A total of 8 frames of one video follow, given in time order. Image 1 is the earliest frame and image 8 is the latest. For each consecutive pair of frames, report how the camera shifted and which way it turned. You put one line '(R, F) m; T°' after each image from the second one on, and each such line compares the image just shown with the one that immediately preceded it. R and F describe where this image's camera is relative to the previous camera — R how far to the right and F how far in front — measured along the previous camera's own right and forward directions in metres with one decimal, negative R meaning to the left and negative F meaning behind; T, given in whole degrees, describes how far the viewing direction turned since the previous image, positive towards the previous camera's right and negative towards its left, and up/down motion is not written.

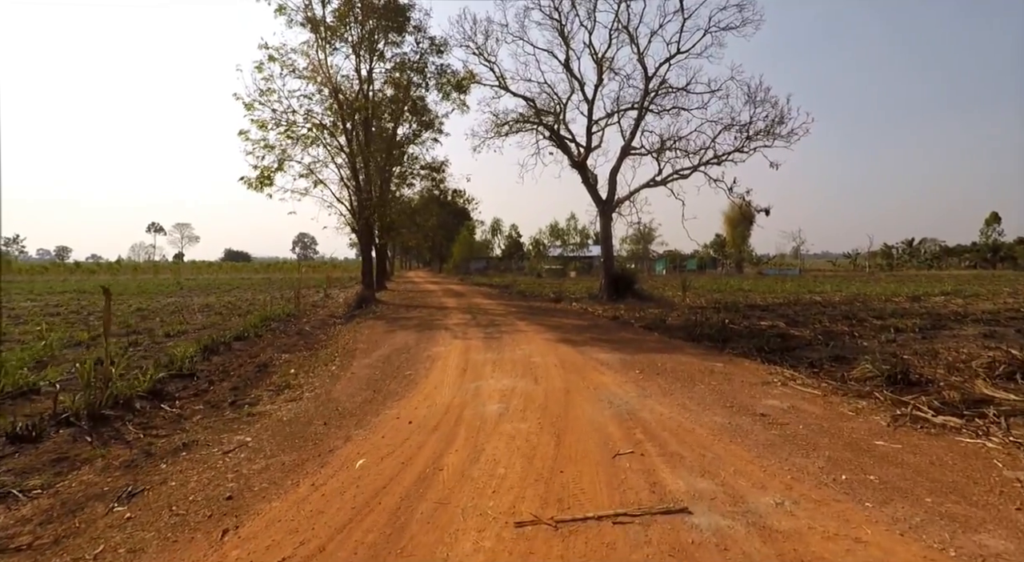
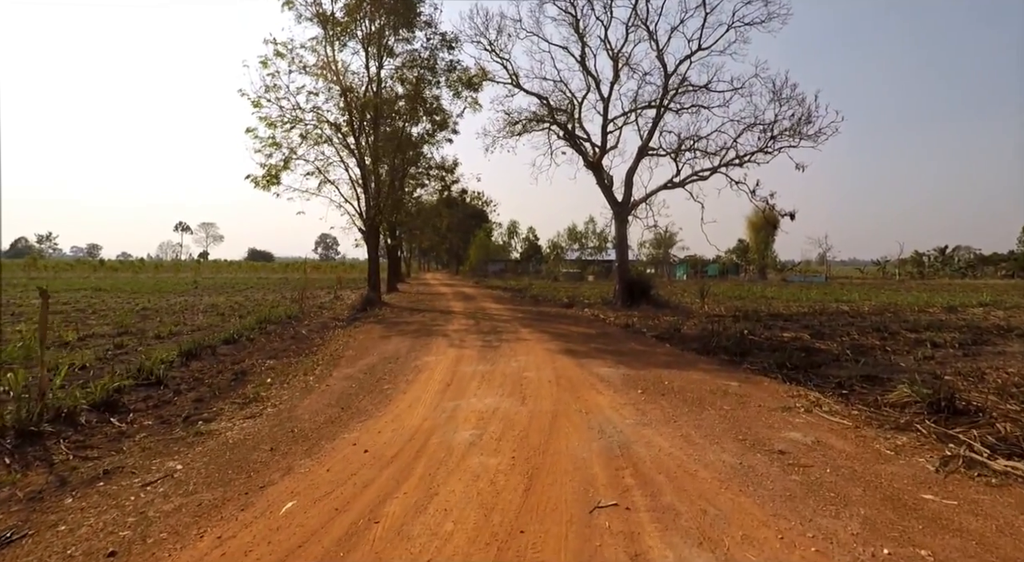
(+0.4, +0.9) m; -2°
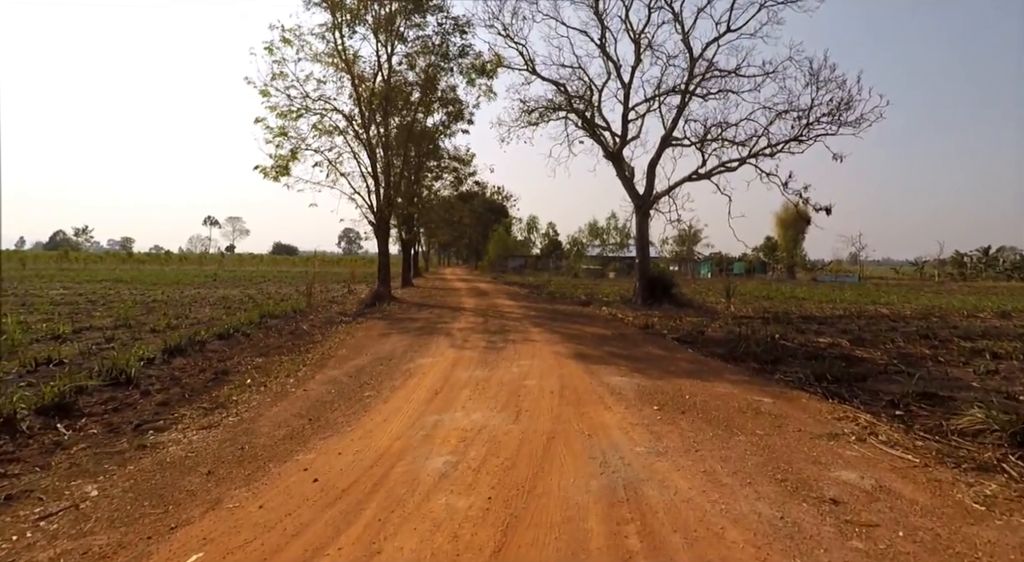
(+0.3, +1.0) m; -2°
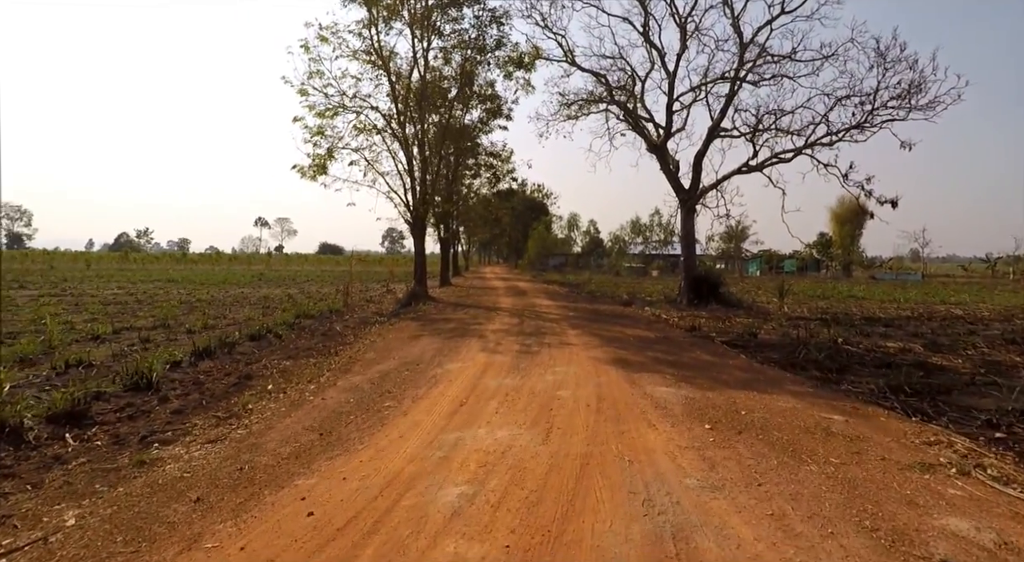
(+0.1, +0.7) m; -4°
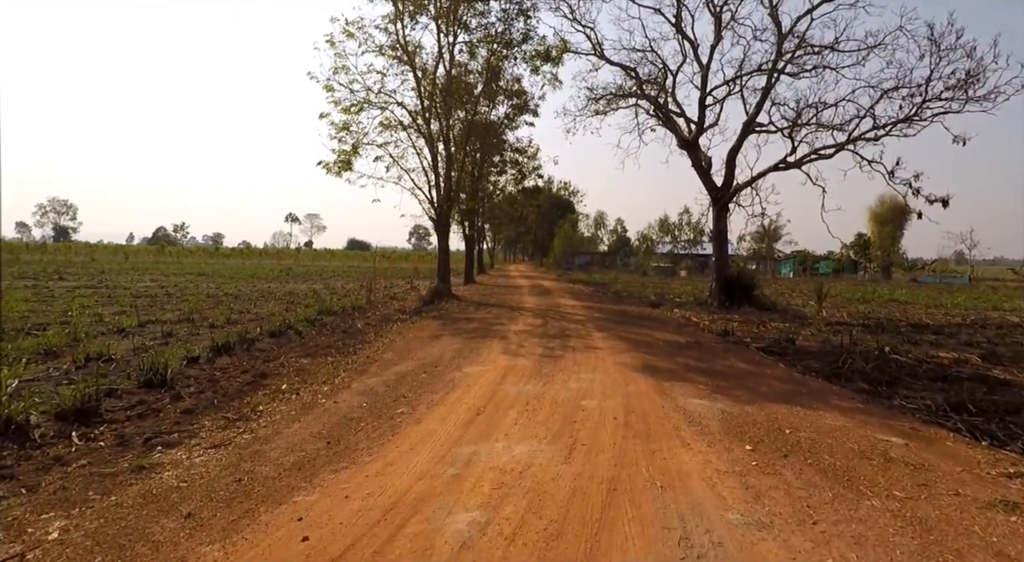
(0.0, +0.4) m; -3°
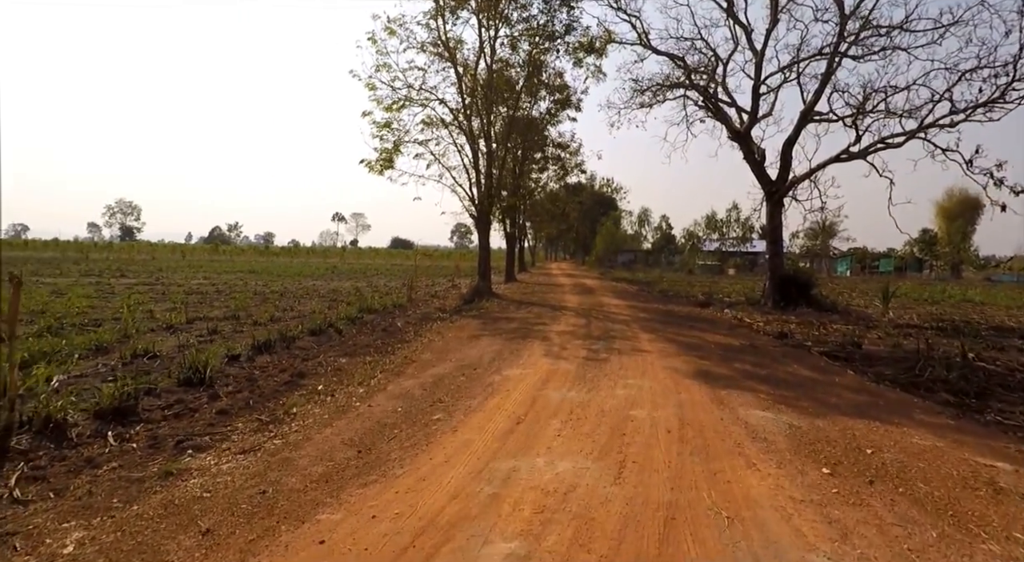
(0.0, +0.4) m; -4°
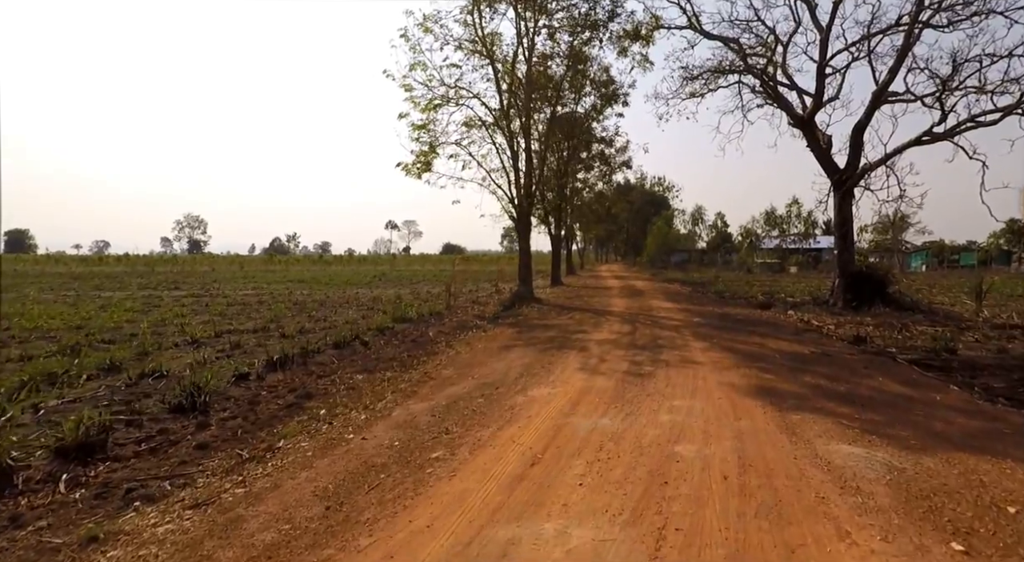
(+0.3, +1.1) m; -5°
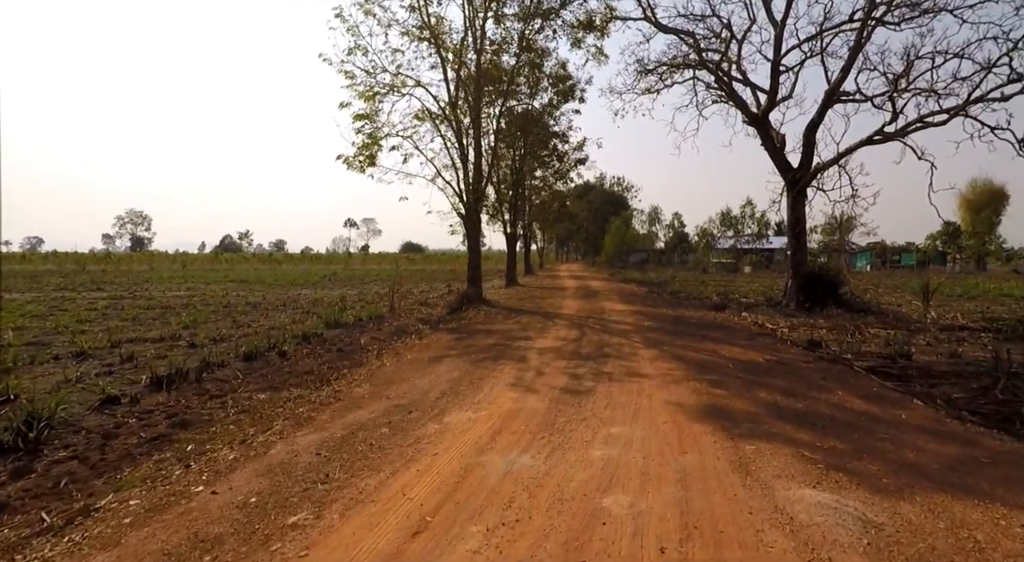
(+0.5, +1.1) m; +4°
